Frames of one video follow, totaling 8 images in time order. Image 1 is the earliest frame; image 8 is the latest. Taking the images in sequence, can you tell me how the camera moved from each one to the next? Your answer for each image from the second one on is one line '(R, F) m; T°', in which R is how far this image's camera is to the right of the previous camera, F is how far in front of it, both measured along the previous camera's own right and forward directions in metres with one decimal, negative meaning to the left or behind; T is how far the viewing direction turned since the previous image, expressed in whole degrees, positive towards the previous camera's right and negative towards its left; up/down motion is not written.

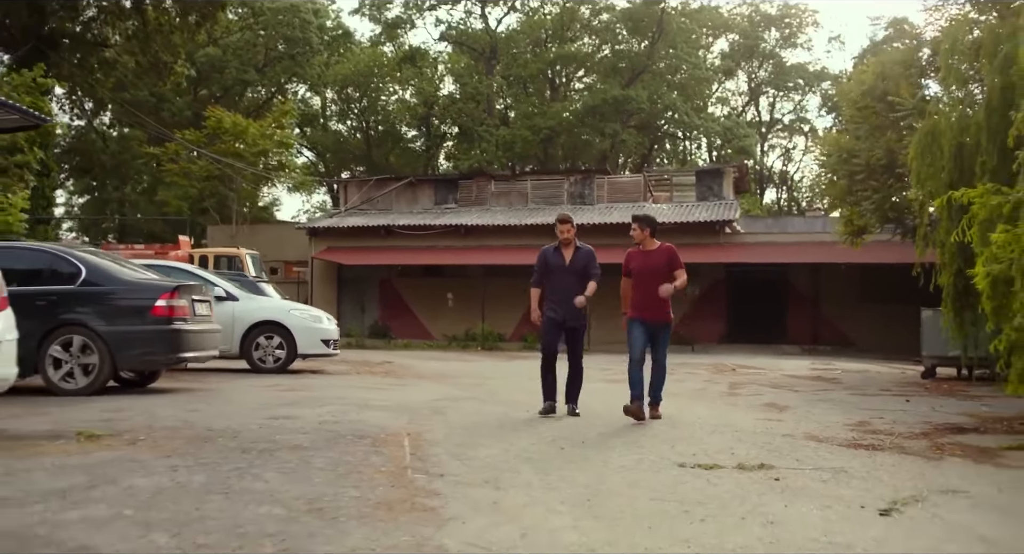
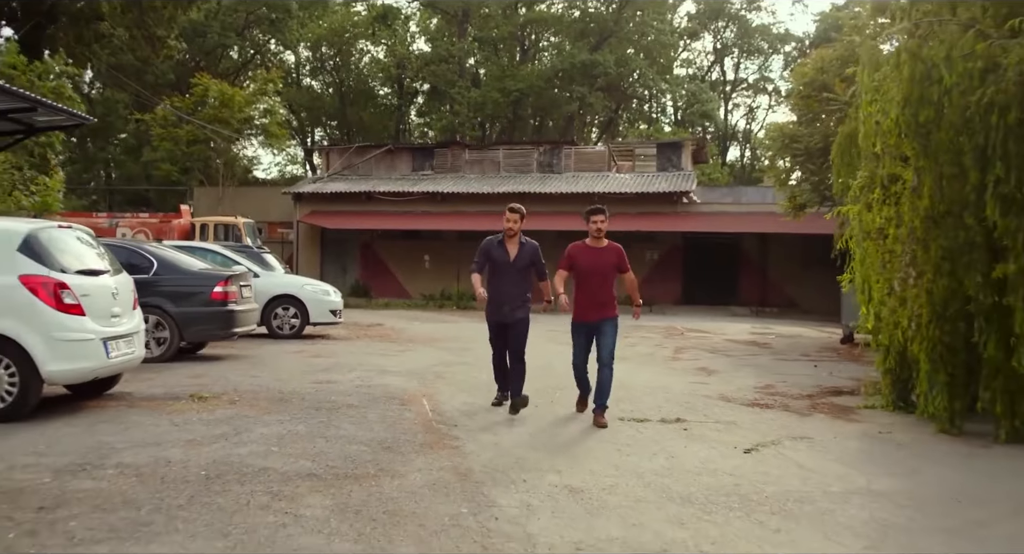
(-0.2, -2.1) m; +2°
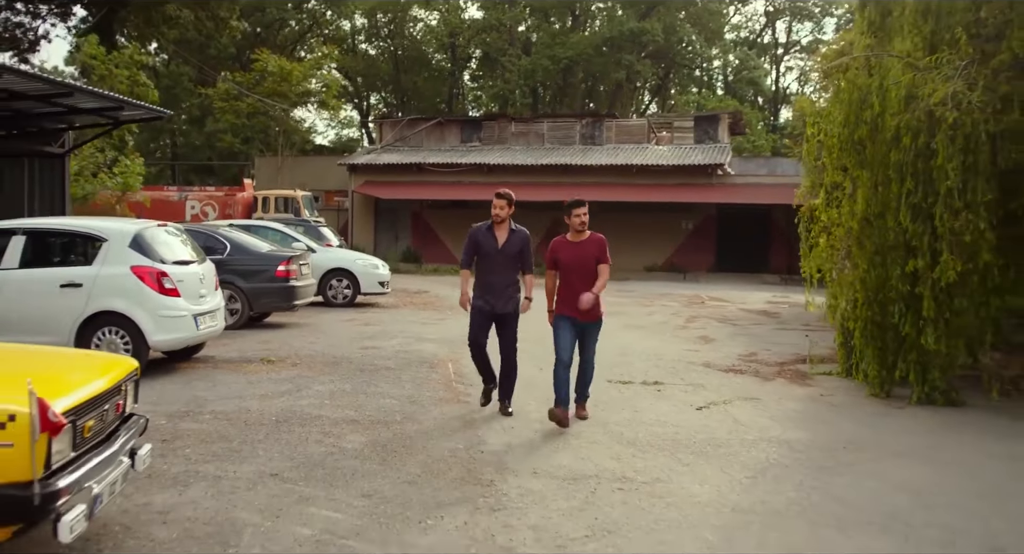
(+0.4, -1.6) m; -3°
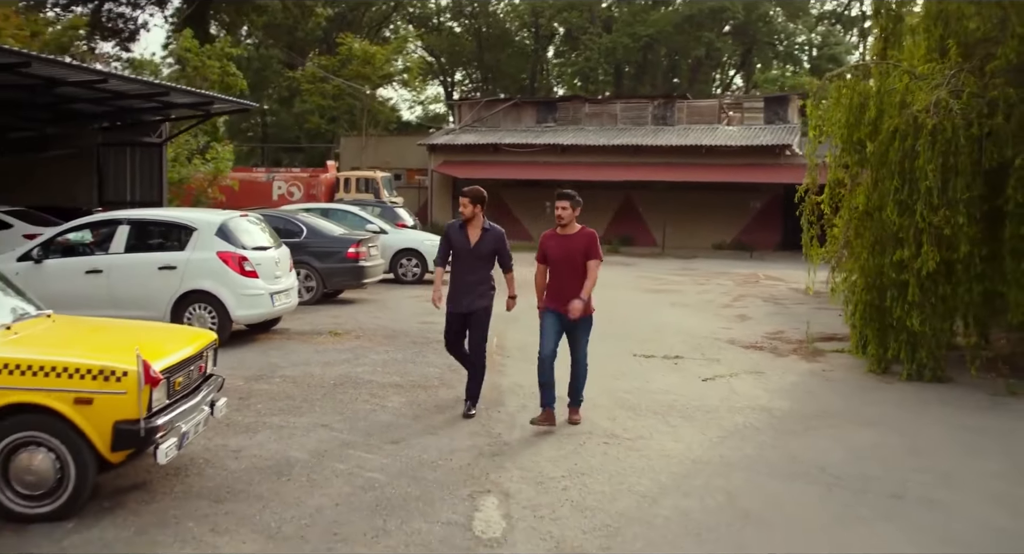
(+0.5, -1.1) m; -4°
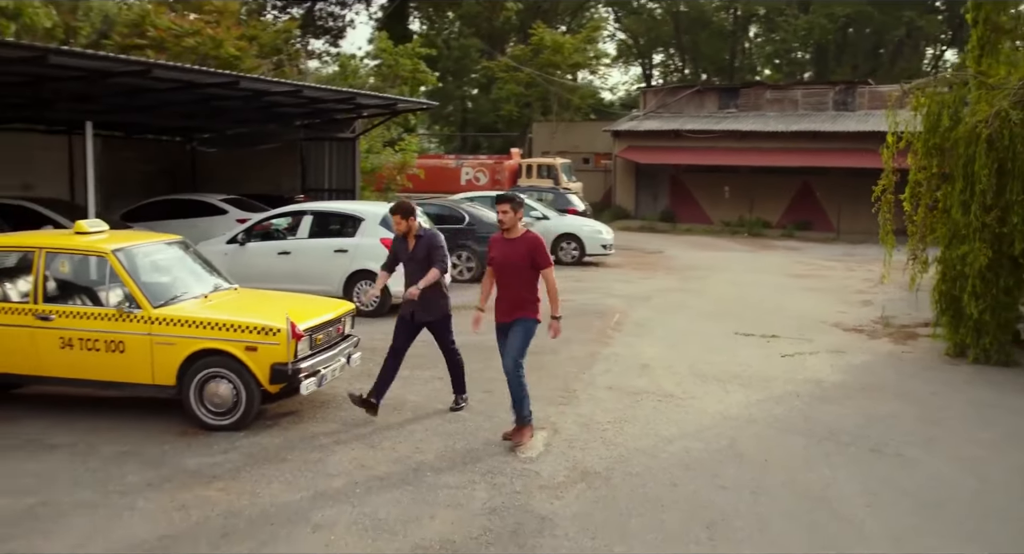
(+0.9, -1.6) m; -10°
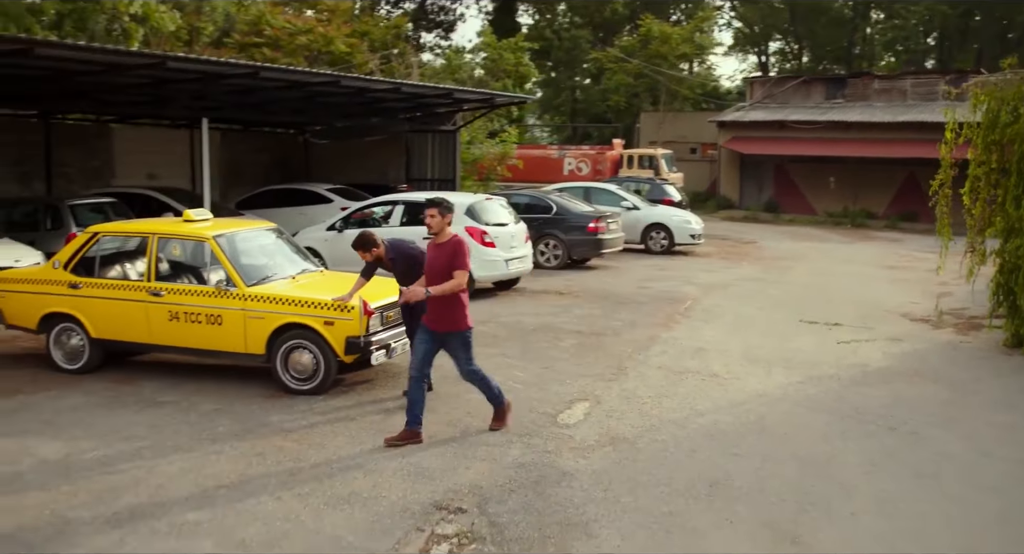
(+0.5, -0.8) m; -6°
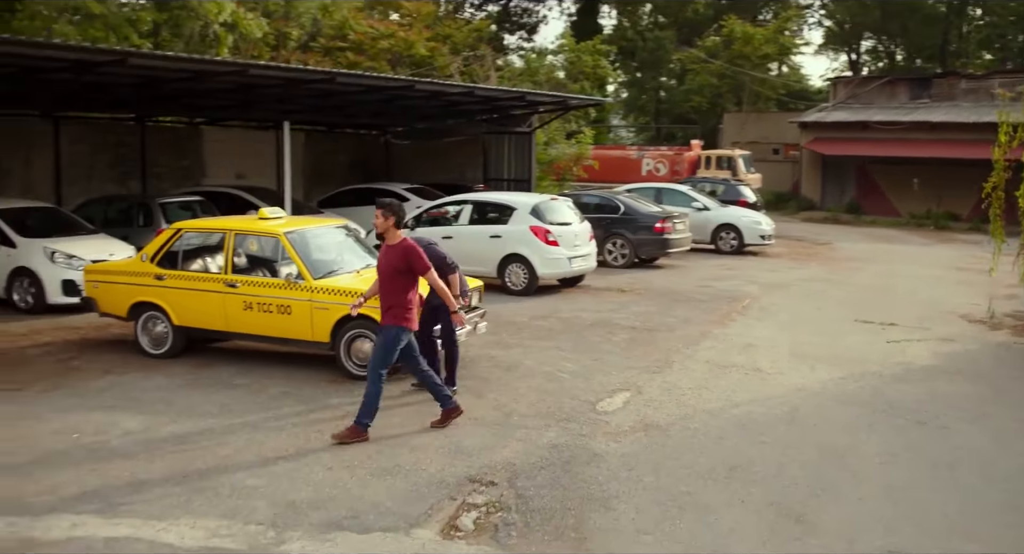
(+0.3, -0.5) m; -4°
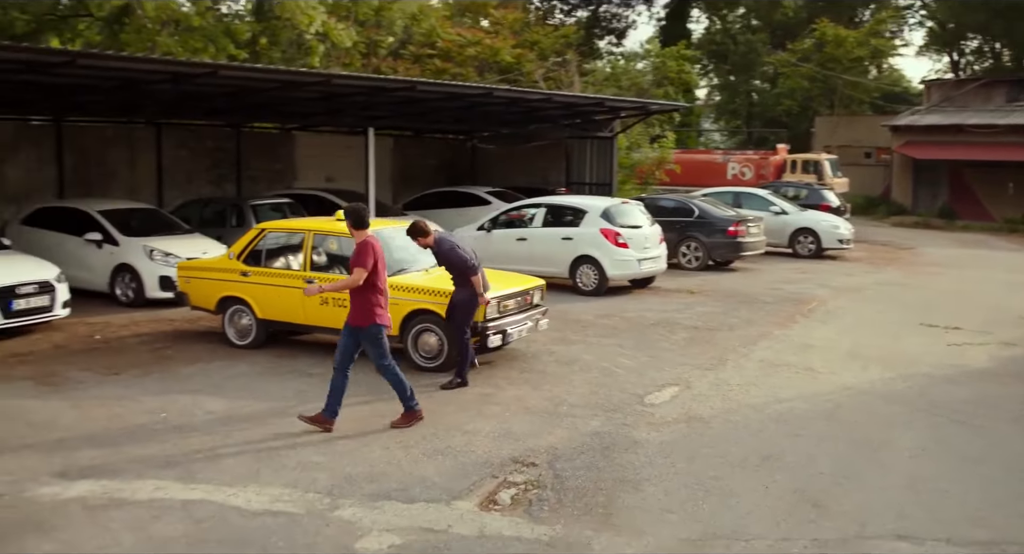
(+0.3, -0.5) m; -5°
